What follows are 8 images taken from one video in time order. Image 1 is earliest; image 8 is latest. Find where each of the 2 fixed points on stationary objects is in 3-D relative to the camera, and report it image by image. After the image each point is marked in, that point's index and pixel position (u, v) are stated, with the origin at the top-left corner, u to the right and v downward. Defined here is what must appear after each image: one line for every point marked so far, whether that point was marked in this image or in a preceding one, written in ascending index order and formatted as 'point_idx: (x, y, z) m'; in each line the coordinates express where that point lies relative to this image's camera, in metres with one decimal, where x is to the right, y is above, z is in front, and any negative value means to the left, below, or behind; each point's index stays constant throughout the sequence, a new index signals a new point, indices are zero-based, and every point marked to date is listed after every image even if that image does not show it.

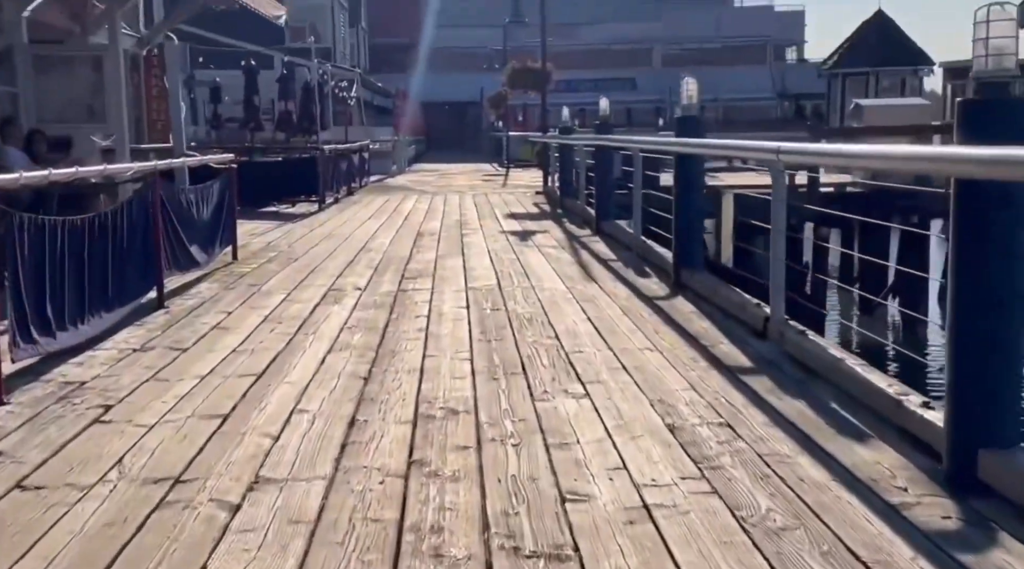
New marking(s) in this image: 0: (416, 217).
0: (-1.1, +0.8, +12.2) m
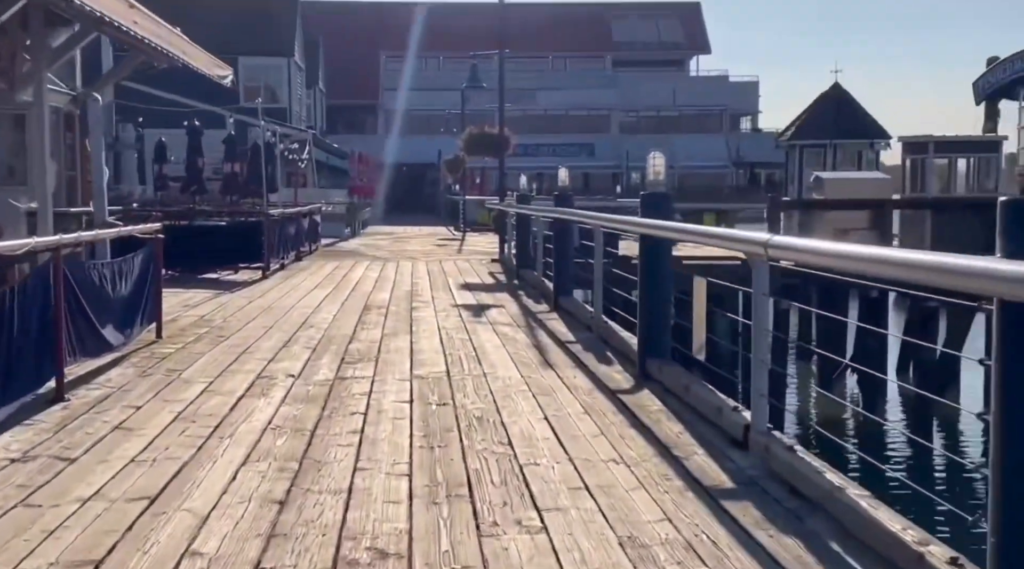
0: (-1.6, 0.0, +11.6) m
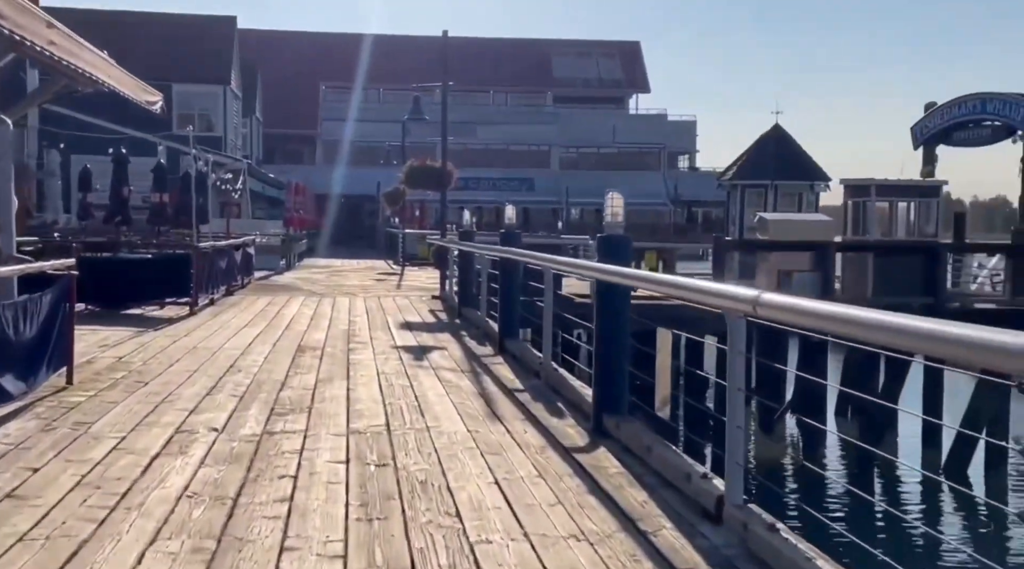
0: (-2.2, -0.4, +11.1) m
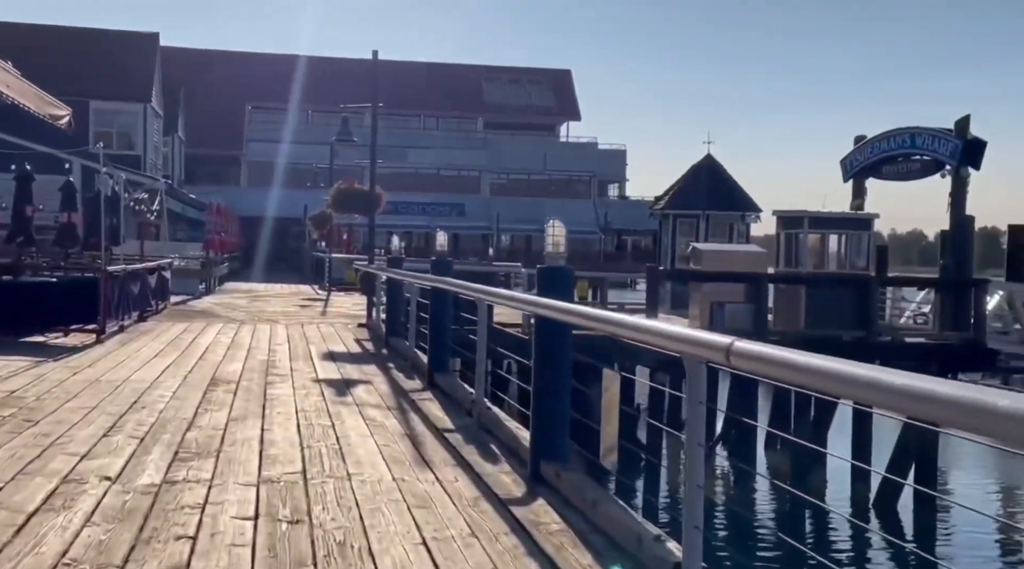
0: (-2.9, -0.7, +10.4) m
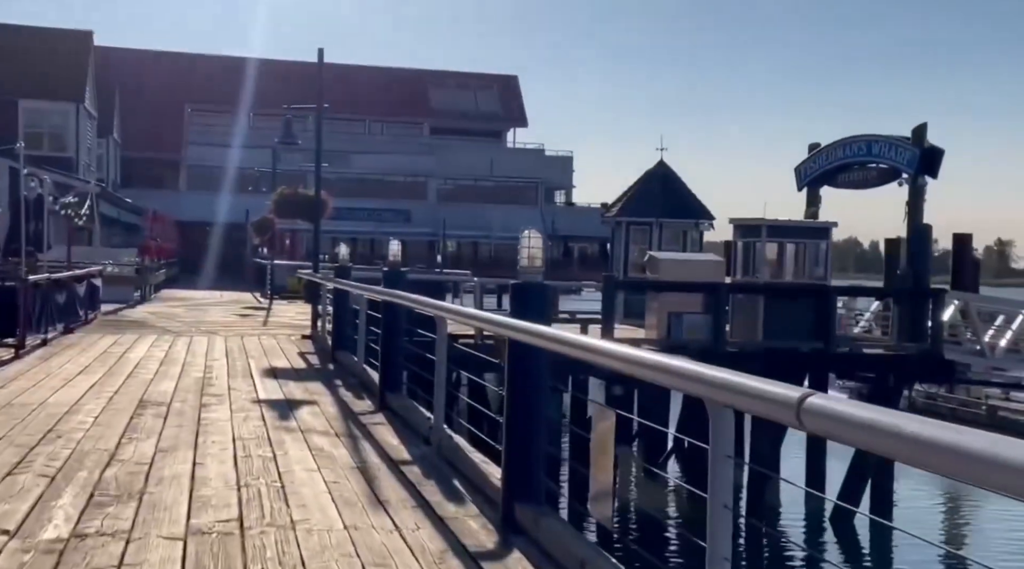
0: (-3.3, -0.8, +9.6) m
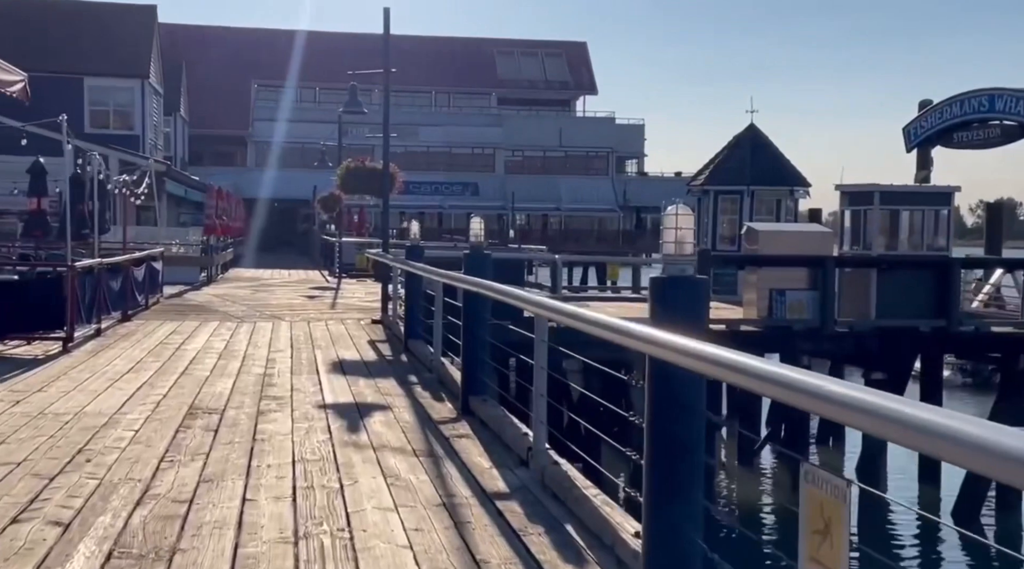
0: (-2.5, -0.7, +8.7) m
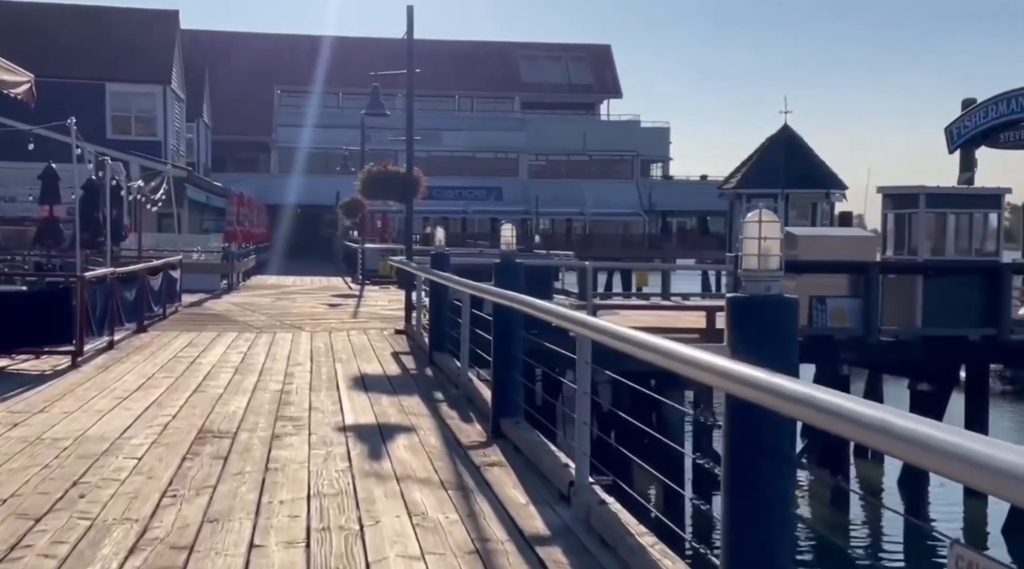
0: (-2.3, -0.7, +8.2) m
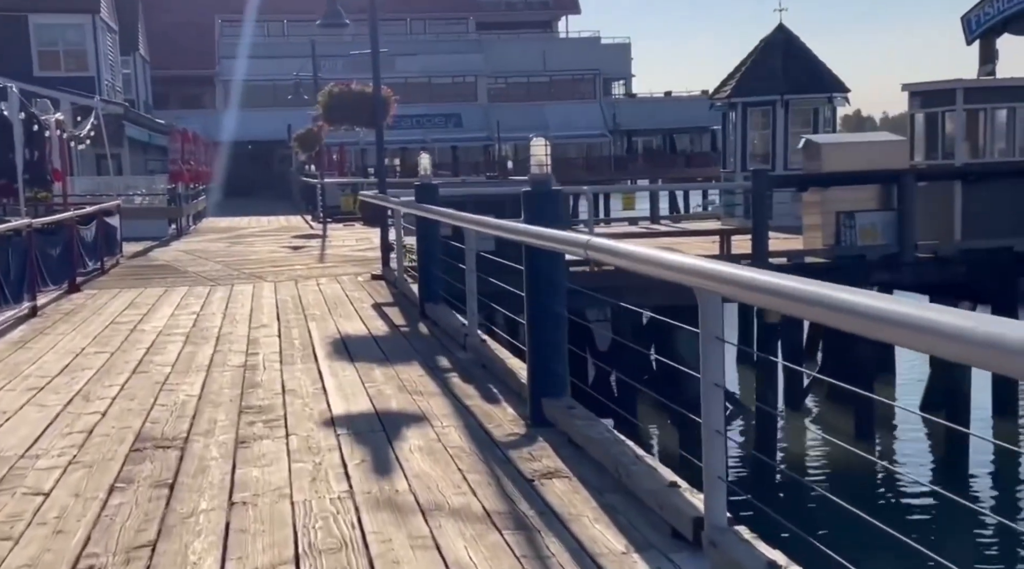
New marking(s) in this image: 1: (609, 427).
0: (-2.1, -0.5, +6.5) m
1: (+0.4, -0.5, +4.1) m
